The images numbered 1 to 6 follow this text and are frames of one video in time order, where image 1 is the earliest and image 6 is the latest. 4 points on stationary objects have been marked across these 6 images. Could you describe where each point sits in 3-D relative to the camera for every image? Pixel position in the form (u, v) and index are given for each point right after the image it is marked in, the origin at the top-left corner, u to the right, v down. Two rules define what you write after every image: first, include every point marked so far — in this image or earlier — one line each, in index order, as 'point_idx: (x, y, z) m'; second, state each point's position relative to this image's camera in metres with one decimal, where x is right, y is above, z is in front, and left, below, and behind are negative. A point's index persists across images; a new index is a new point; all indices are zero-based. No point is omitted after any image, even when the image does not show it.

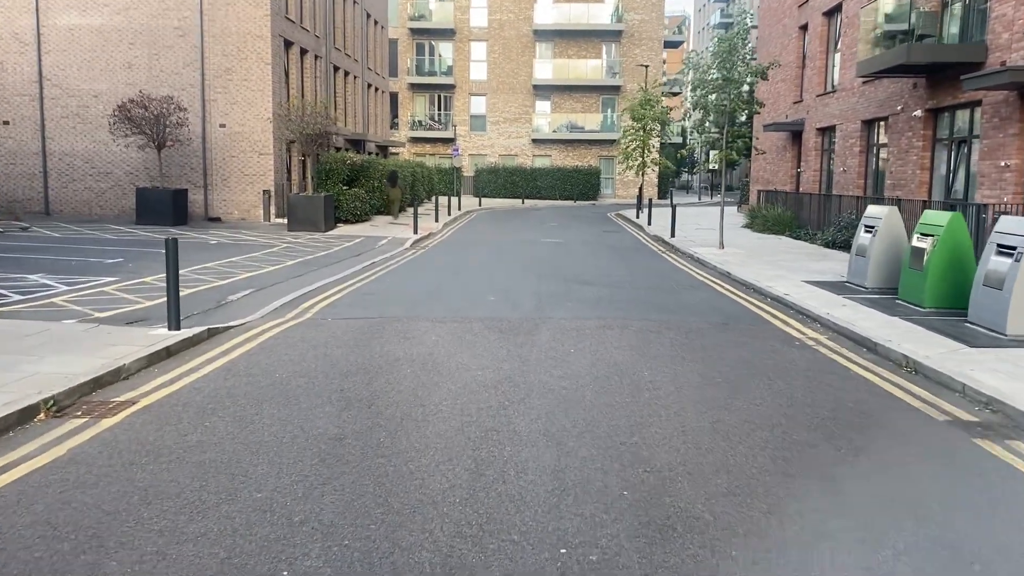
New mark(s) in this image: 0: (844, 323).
0: (+3.8, -0.4, +9.6) m
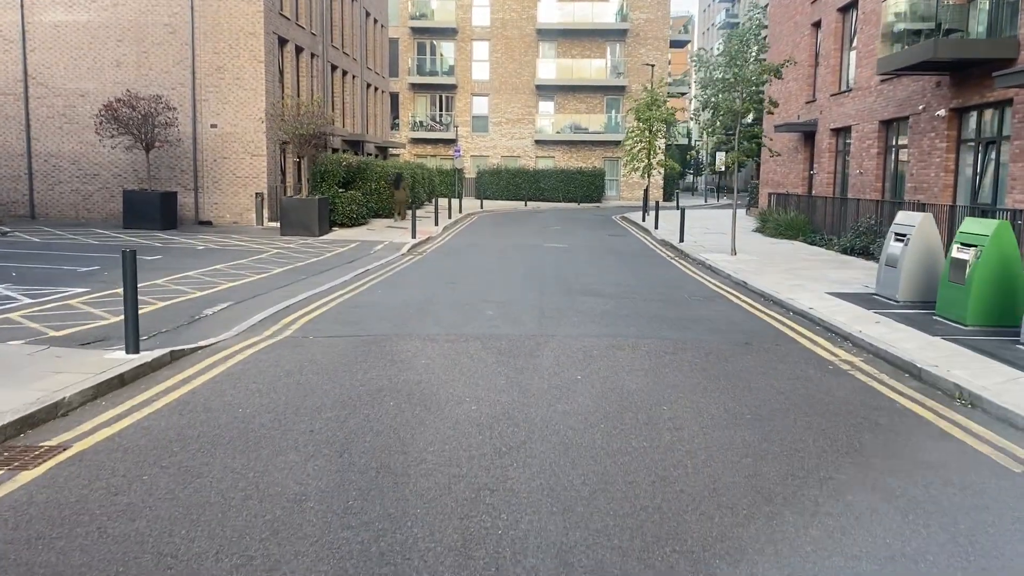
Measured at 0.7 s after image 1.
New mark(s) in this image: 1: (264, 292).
0: (+3.8, -0.6, +8.7) m
1: (-3.7, -0.1, +12.5) m
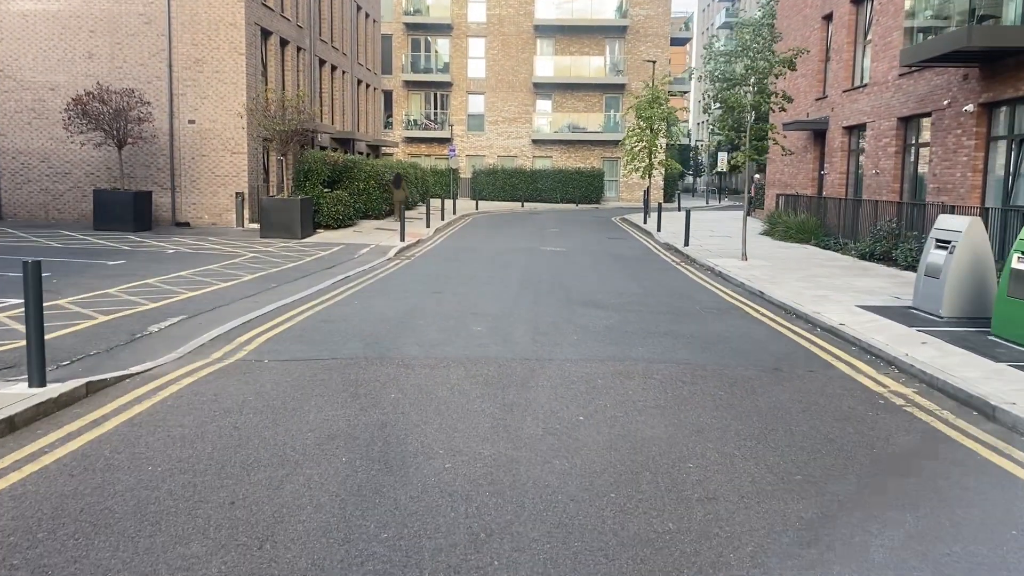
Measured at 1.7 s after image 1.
0: (+3.7, -0.7, +7.4) m
1: (-3.8, -0.2, +11.1) m
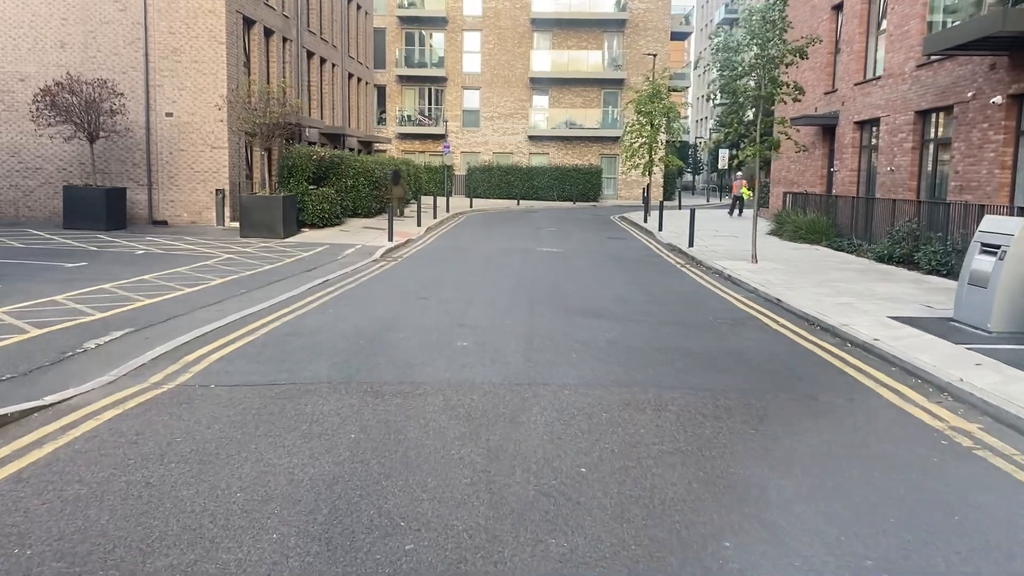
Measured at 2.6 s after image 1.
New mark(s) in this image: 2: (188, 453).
0: (+3.6, -0.8, +6.2) m
1: (-3.9, -0.3, +10.0) m
2: (-1.9, -1.0, +5.0) m
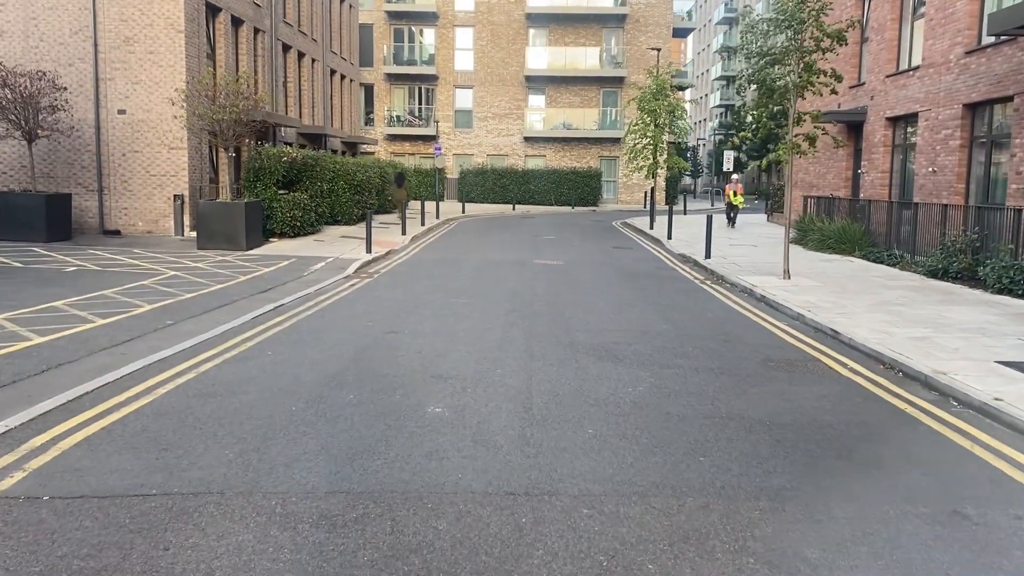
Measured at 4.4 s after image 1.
0: (+3.5, -1.1, +3.9) m
1: (-4.0, -0.6, +7.7) m
2: (-2.0, -1.3, +2.7) m
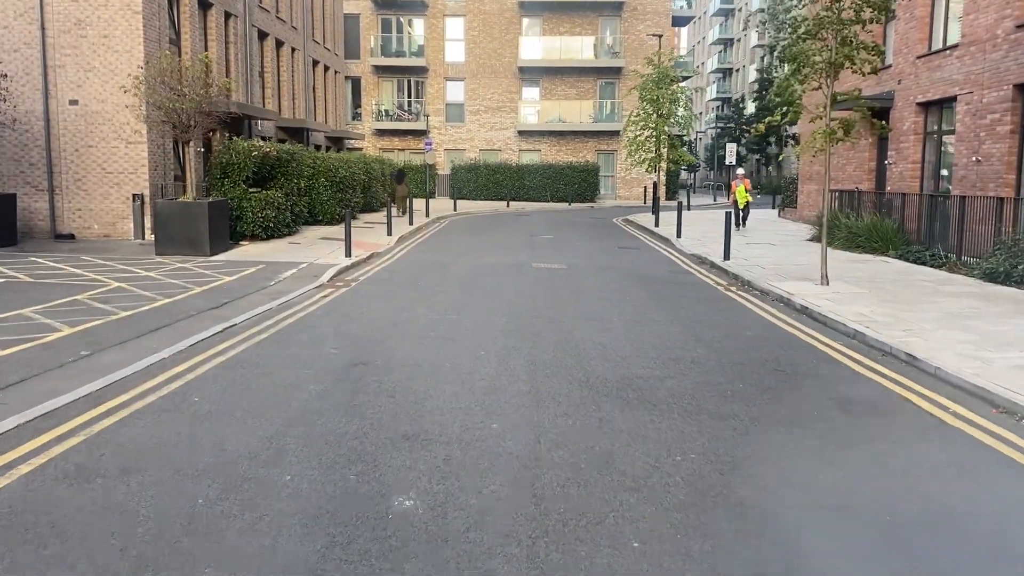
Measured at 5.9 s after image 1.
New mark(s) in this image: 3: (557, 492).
0: (+3.6, -1.3, +2.1) m
1: (-4.0, -0.8, +5.8) m
2: (-1.9, -1.5, +0.8) m
3: (+0.2, -1.0, +4.3) m
